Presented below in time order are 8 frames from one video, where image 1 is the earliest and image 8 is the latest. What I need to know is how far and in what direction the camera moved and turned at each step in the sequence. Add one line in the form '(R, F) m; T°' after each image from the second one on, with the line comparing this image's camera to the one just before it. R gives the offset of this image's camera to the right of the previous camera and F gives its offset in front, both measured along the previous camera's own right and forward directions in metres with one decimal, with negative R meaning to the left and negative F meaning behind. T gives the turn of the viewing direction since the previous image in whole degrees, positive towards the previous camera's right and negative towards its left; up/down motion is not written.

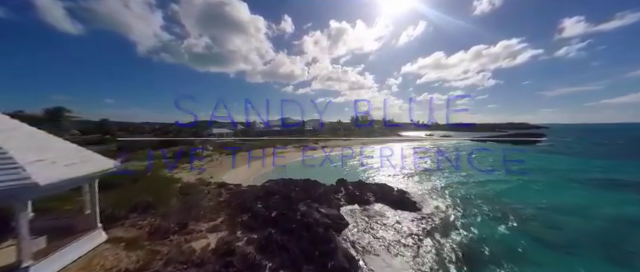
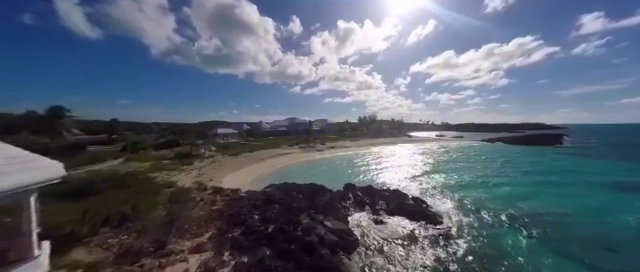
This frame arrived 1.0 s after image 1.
(+0.1, +1.6) m; -2°
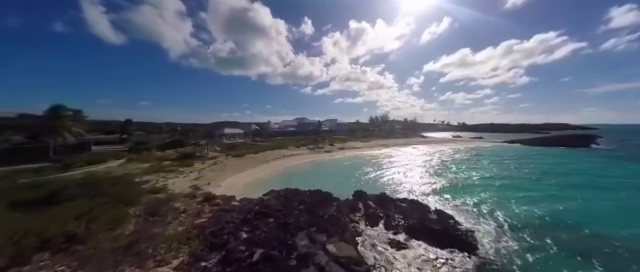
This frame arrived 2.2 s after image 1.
(+0.4, +2.1) m; -3°
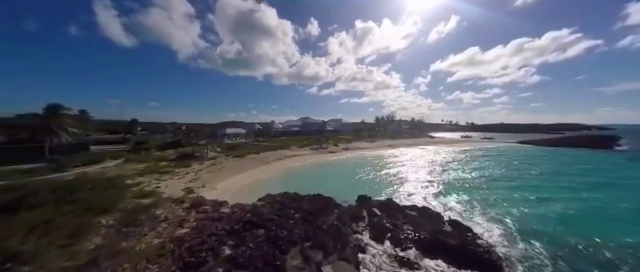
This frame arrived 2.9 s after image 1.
(+0.4, +1.3) m; -2°
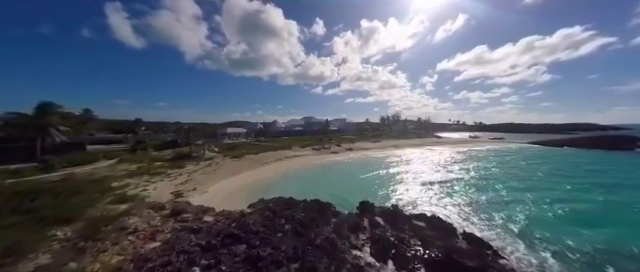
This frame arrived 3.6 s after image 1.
(+0.5, +1.3) m; -1°
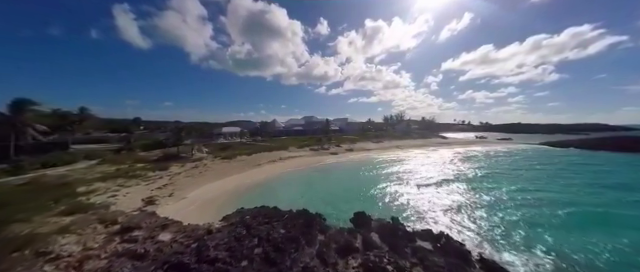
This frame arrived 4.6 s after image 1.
(+0.9, +1.9) m; -1°
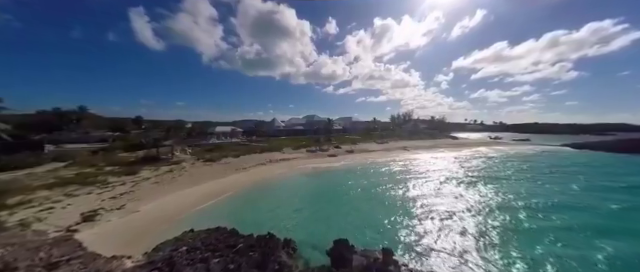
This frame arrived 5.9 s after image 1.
(+1.7, +2.8) m; -2°
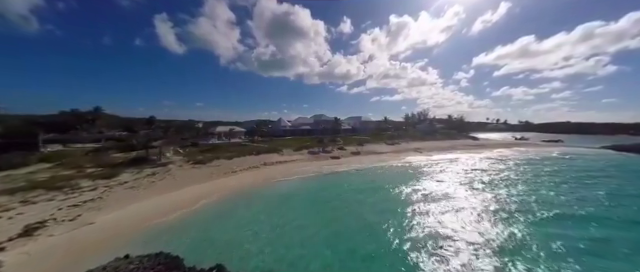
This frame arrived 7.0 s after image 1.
(+1.7, +2.4) m; -4°
